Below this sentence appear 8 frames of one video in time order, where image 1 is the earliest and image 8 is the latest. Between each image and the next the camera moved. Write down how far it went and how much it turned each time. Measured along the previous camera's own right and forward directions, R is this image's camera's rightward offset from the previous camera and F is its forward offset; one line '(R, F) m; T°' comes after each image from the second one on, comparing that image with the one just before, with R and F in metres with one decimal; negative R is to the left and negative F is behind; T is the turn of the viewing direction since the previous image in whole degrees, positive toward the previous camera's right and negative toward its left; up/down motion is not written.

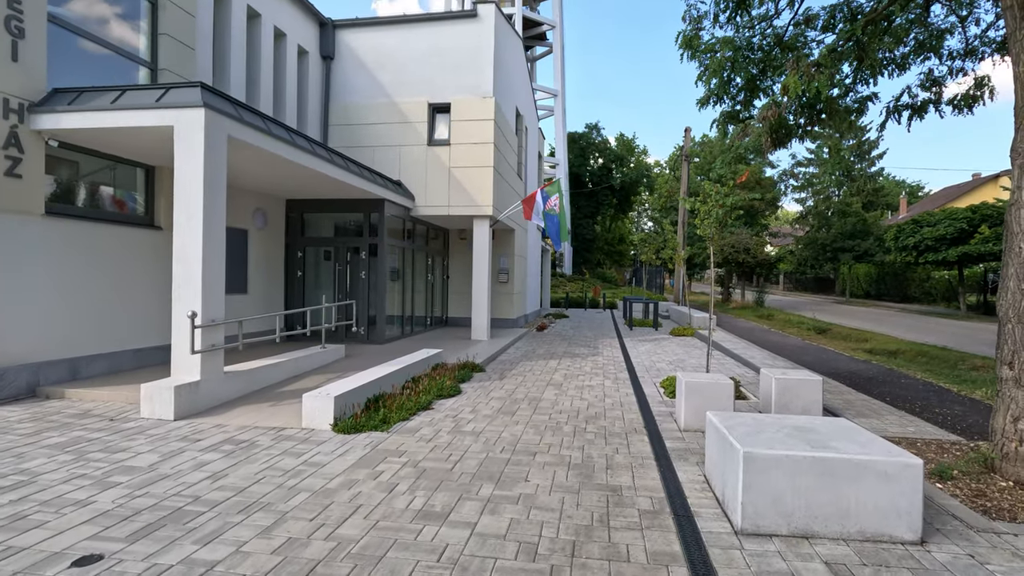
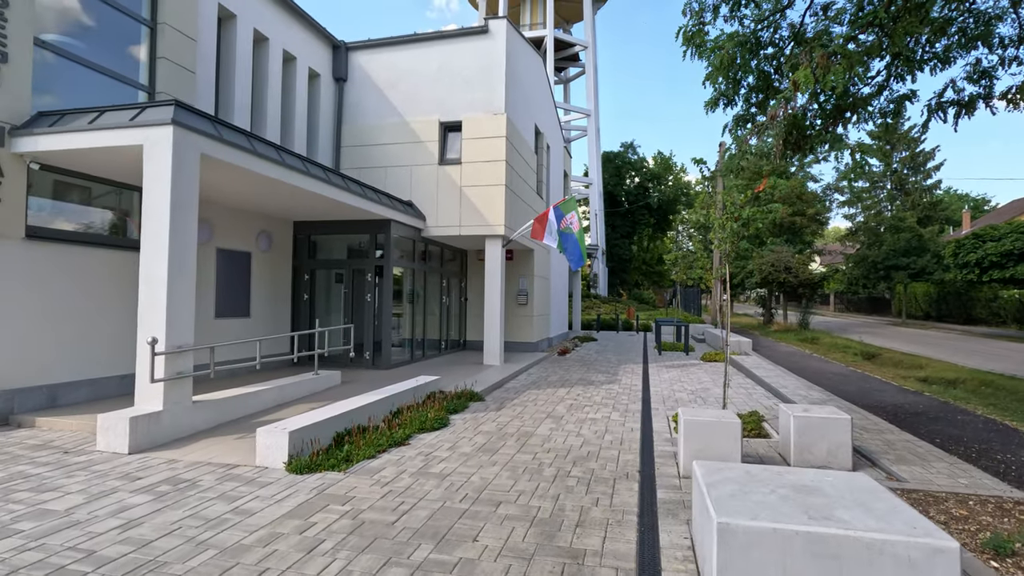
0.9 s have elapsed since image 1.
(+0.6, +0.6) m; -4°
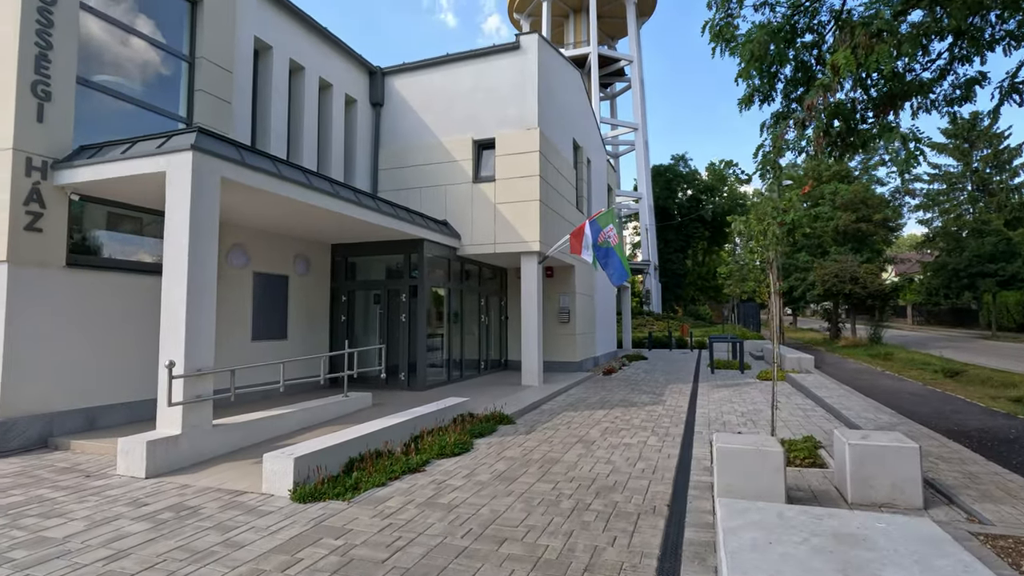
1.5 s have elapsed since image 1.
(+0.4, +0.3) m; -6°
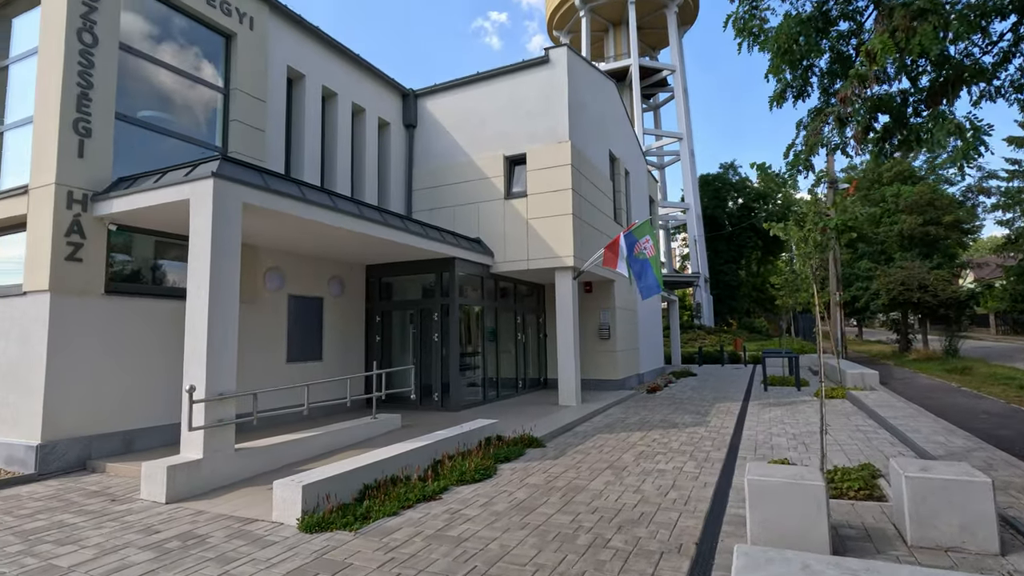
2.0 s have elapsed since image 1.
(+0.3, +0.3) m; -5°
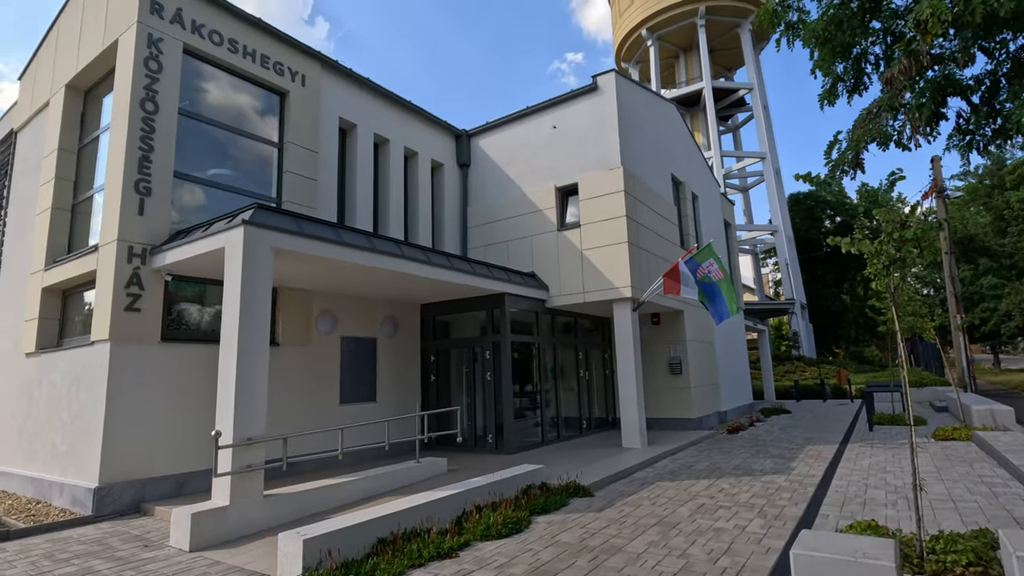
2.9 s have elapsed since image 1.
(+0.6, +0.5) m; -9°
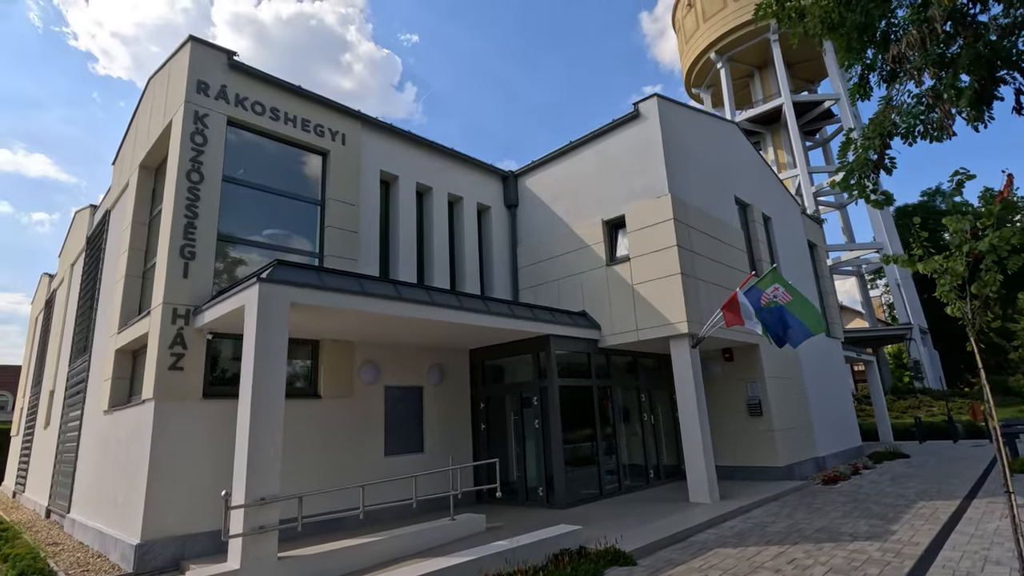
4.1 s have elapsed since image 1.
(+0.8, +0.5) m; -9°
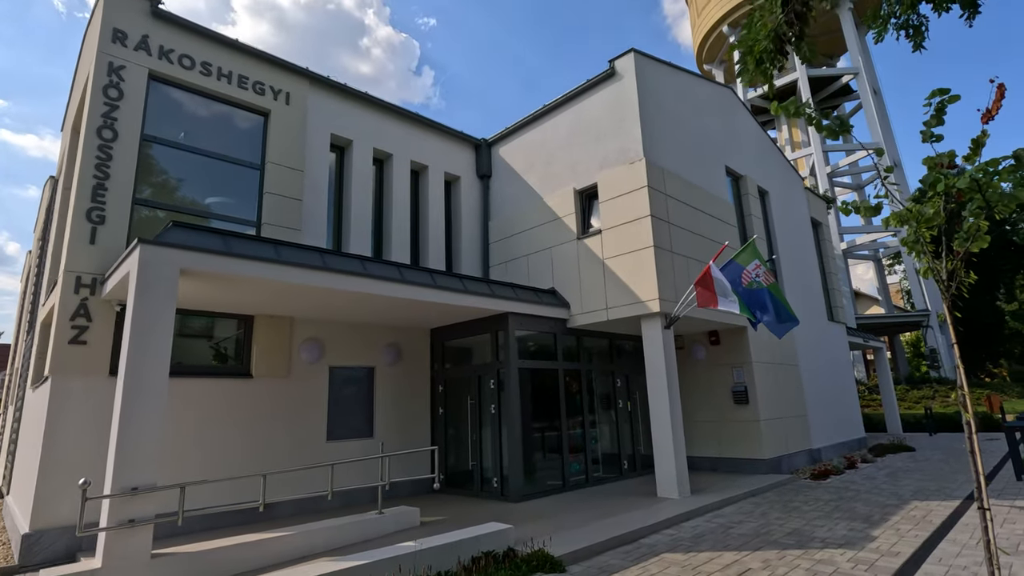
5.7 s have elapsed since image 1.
(+1.0, +0.9) m; -2°
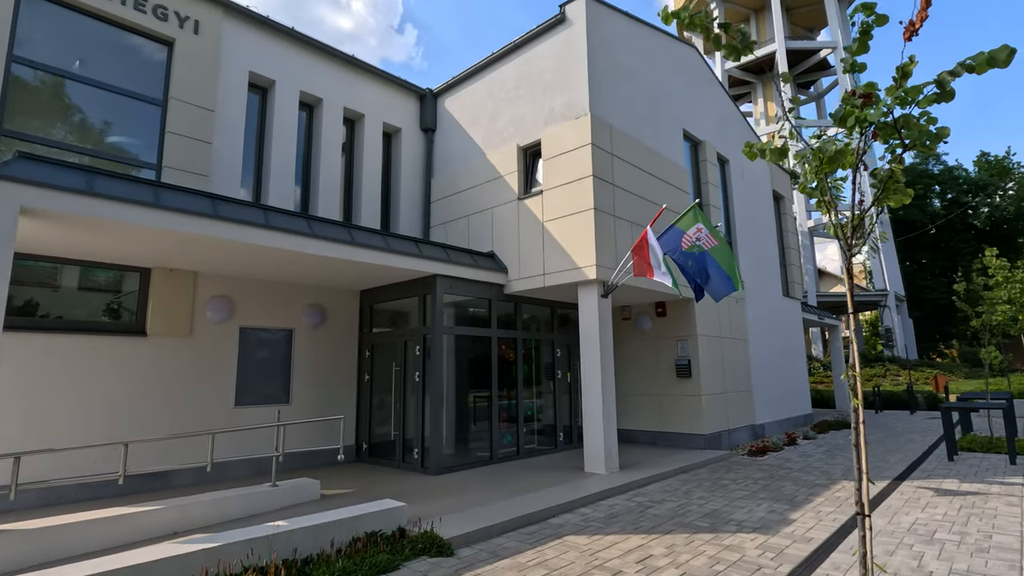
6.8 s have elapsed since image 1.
(+0.8, +0.6) m; +2°
